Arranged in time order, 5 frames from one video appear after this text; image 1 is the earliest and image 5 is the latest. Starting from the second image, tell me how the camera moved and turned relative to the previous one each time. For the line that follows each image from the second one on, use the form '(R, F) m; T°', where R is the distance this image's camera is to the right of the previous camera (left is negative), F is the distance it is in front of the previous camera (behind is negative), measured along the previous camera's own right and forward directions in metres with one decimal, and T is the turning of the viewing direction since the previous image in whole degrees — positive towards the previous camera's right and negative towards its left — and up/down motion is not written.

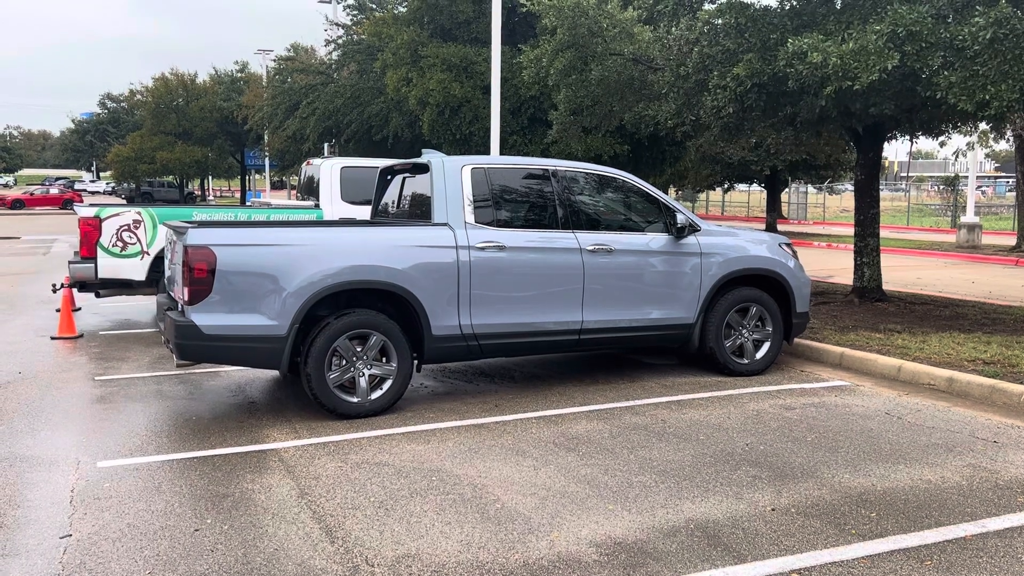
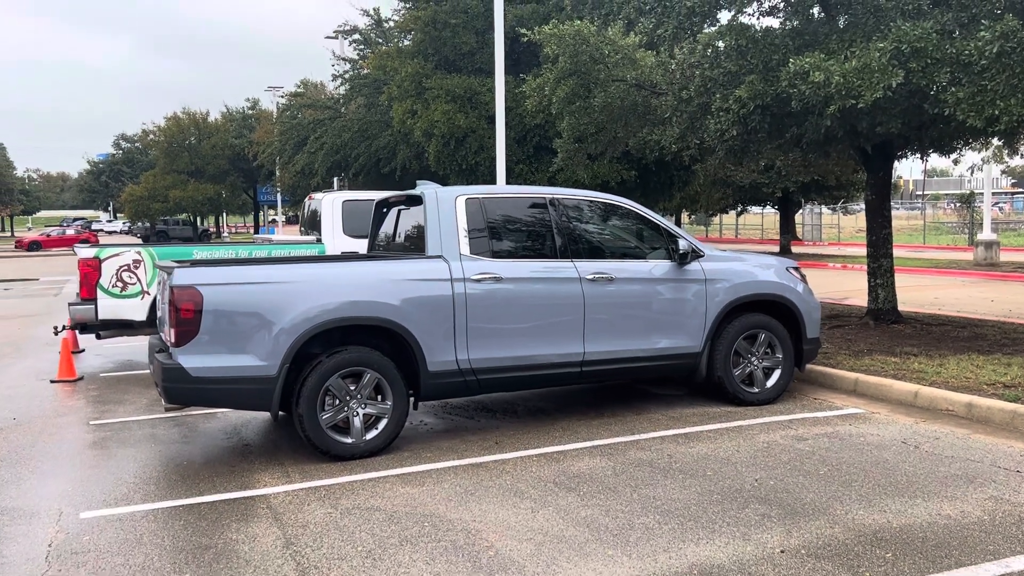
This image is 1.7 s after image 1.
(+0.1, +0.2) m; -1°
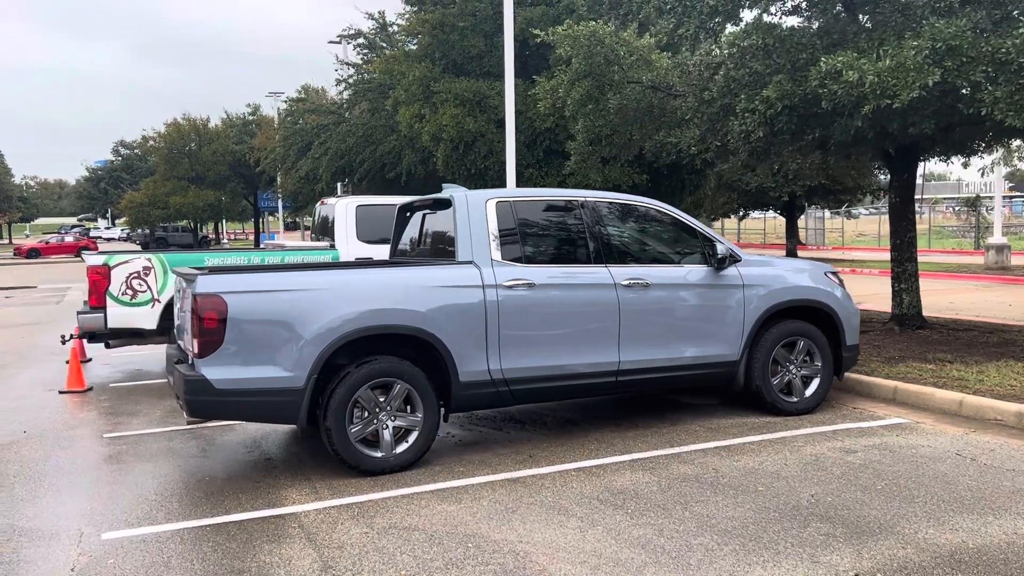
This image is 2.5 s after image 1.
(-0.2, +0.2) m; 0°
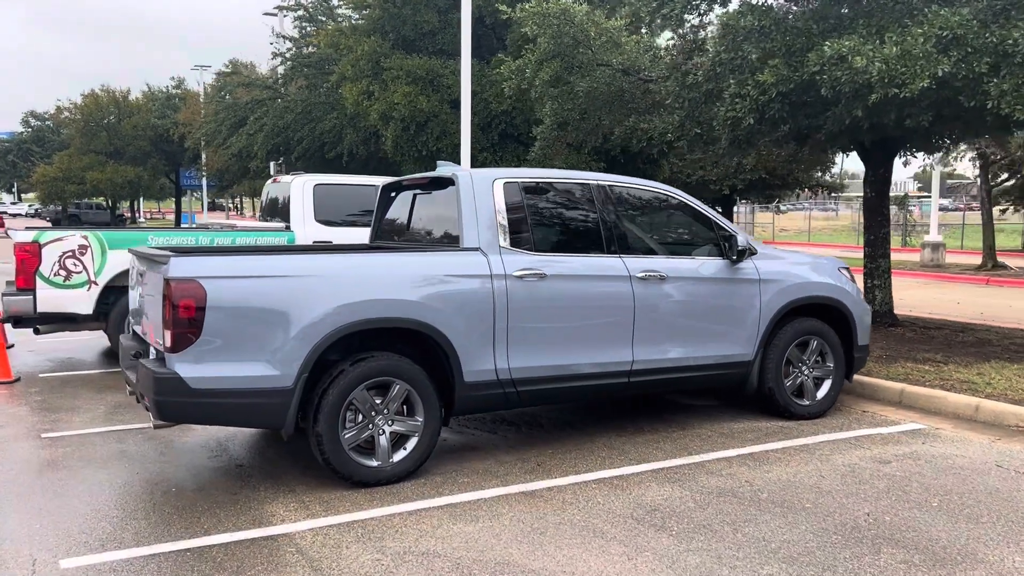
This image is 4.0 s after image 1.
(-0.5, +0.6) m; +5°
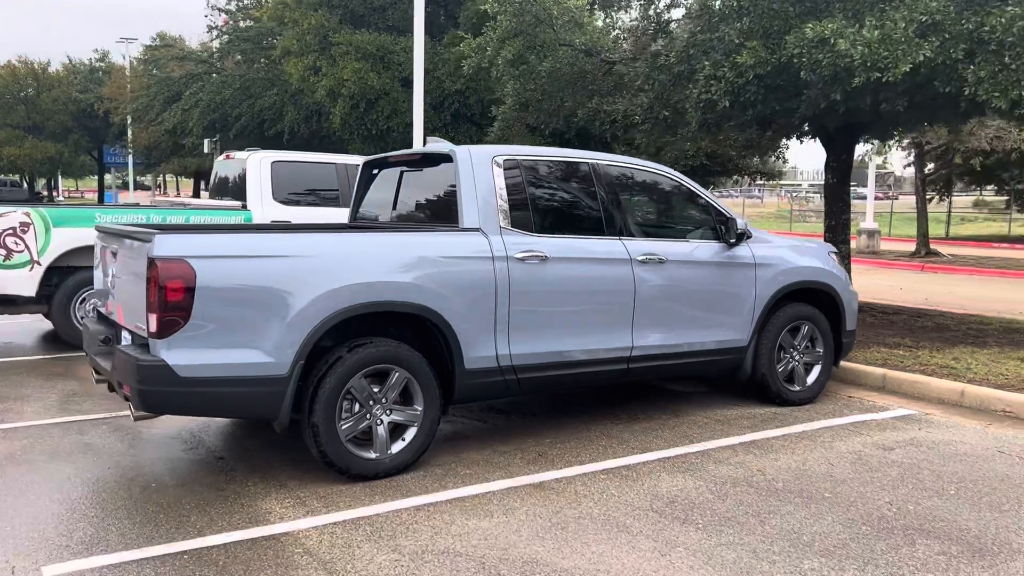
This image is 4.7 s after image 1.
(-0.4, +0.2) m; +4°
